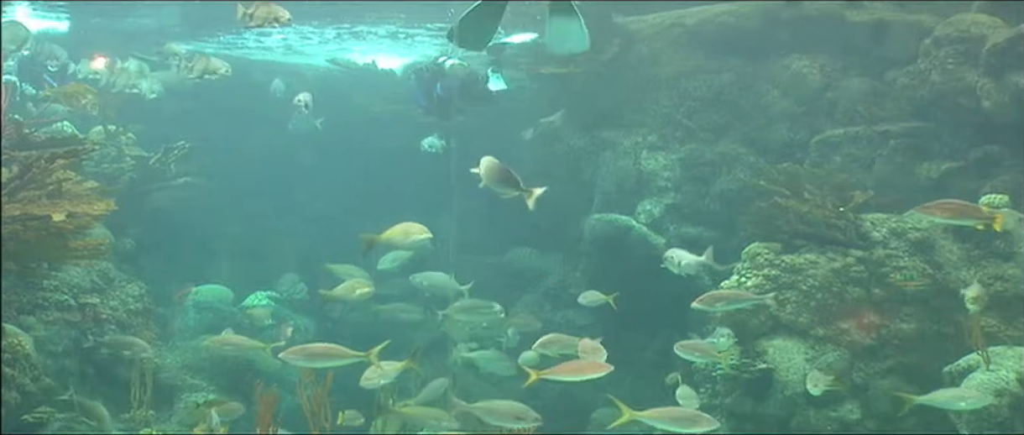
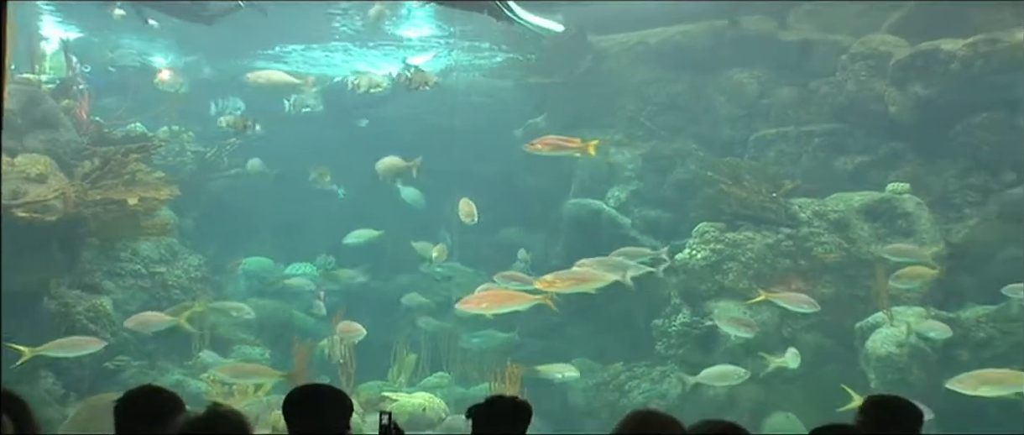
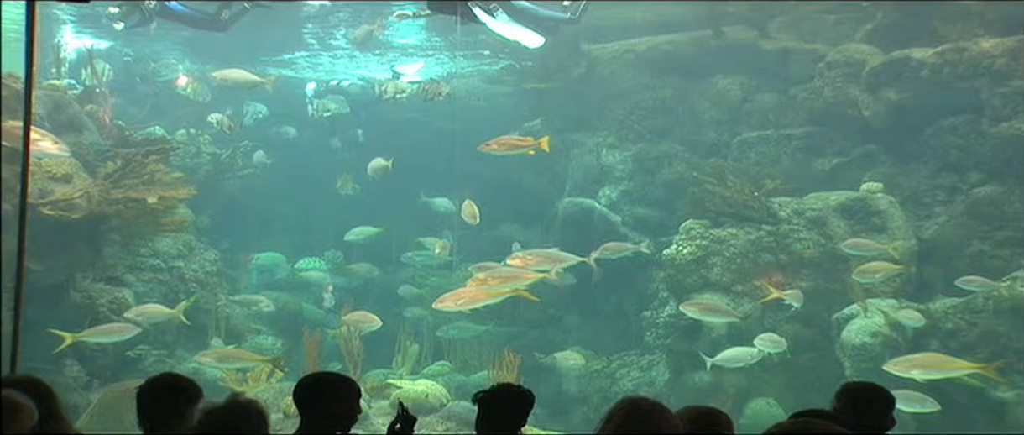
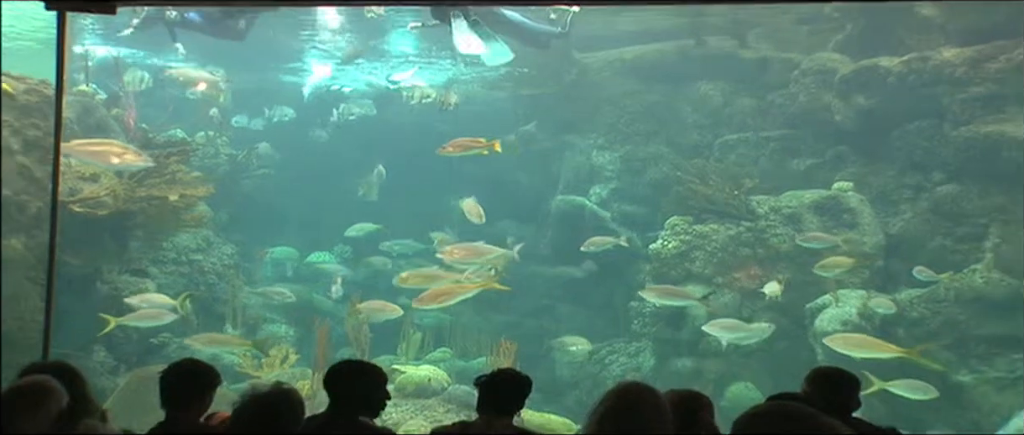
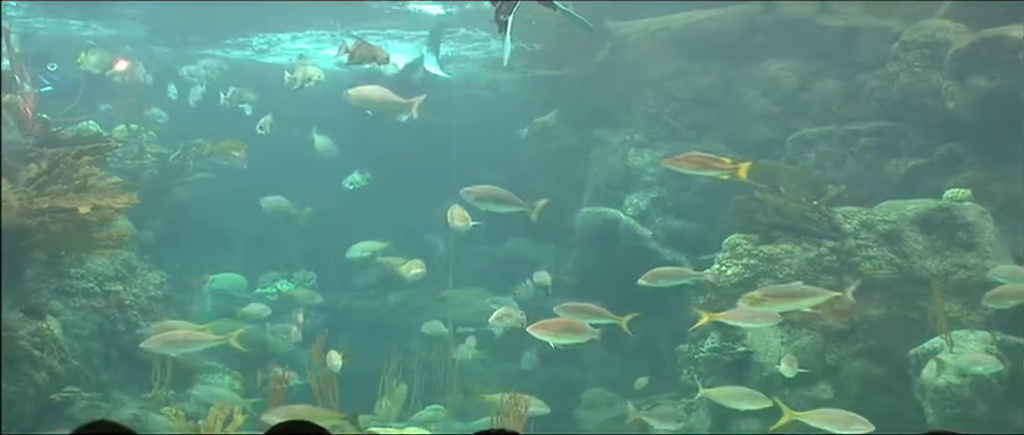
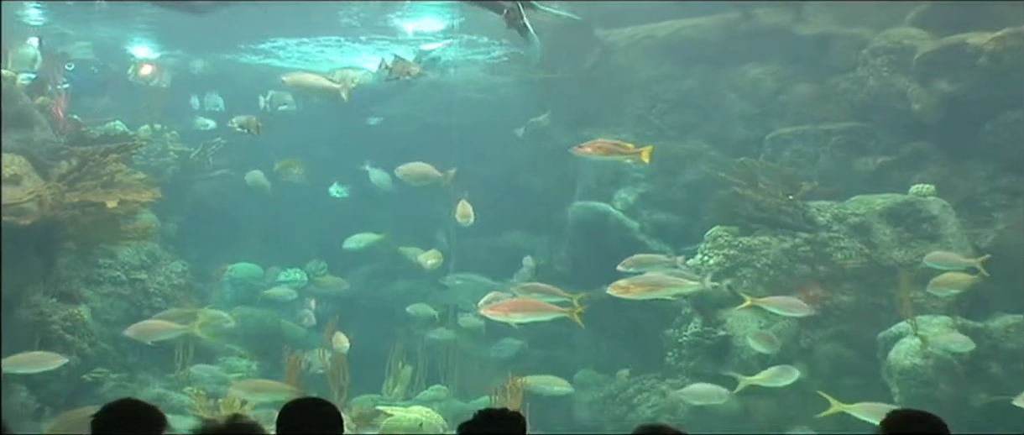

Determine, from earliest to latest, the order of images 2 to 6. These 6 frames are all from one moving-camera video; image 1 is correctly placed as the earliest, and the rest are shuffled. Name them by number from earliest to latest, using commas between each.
5, 6, 2, 3, 4
